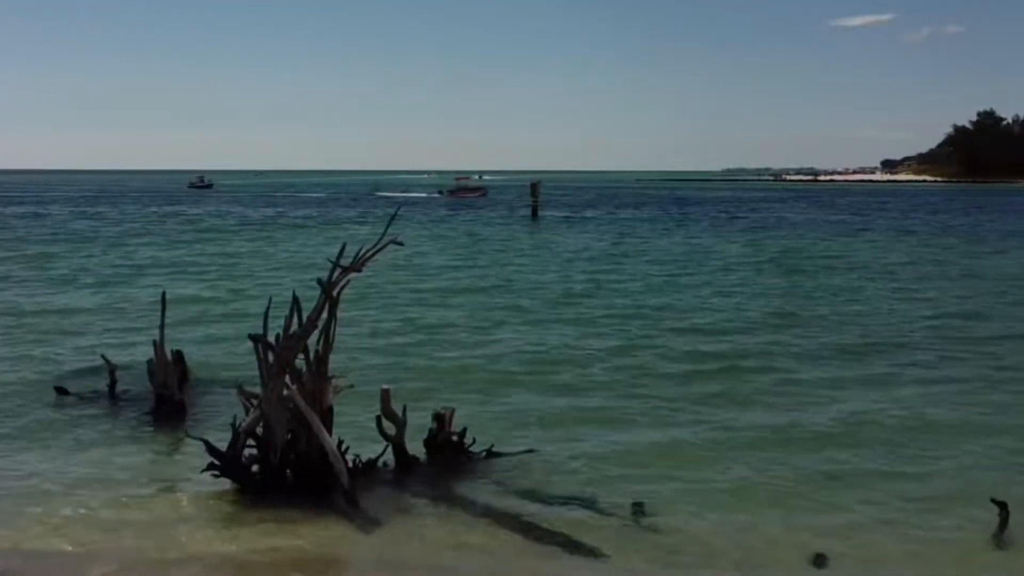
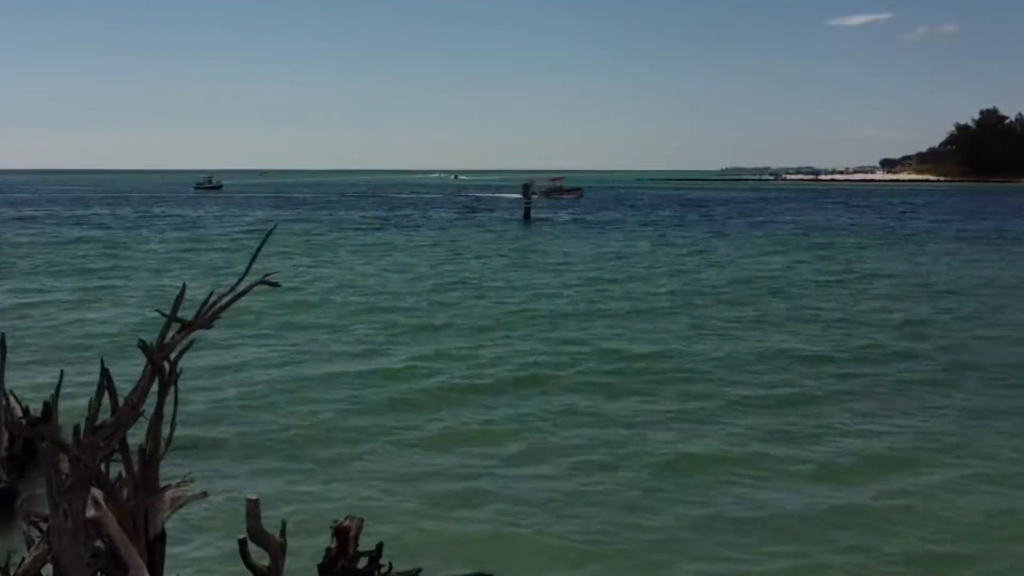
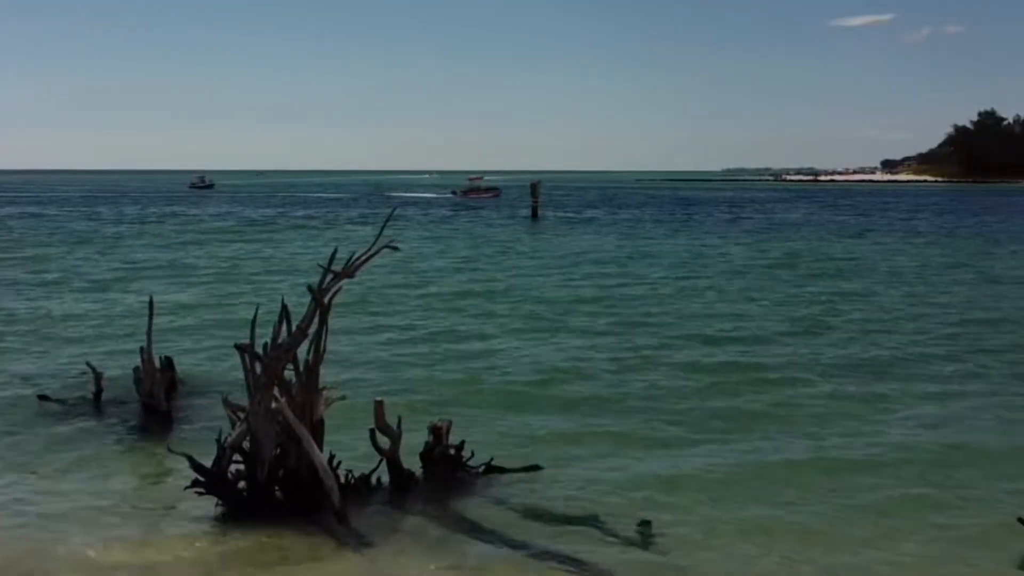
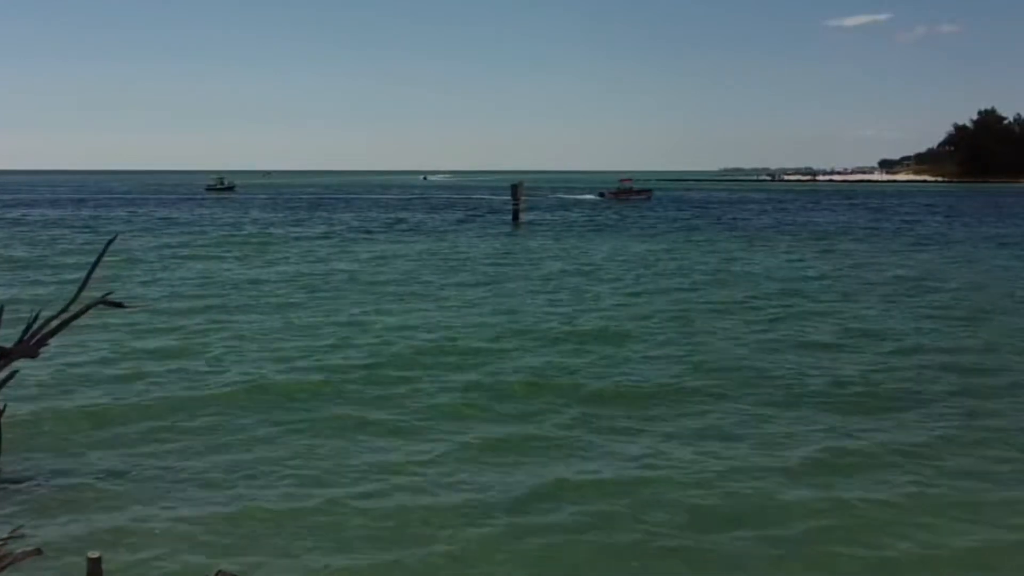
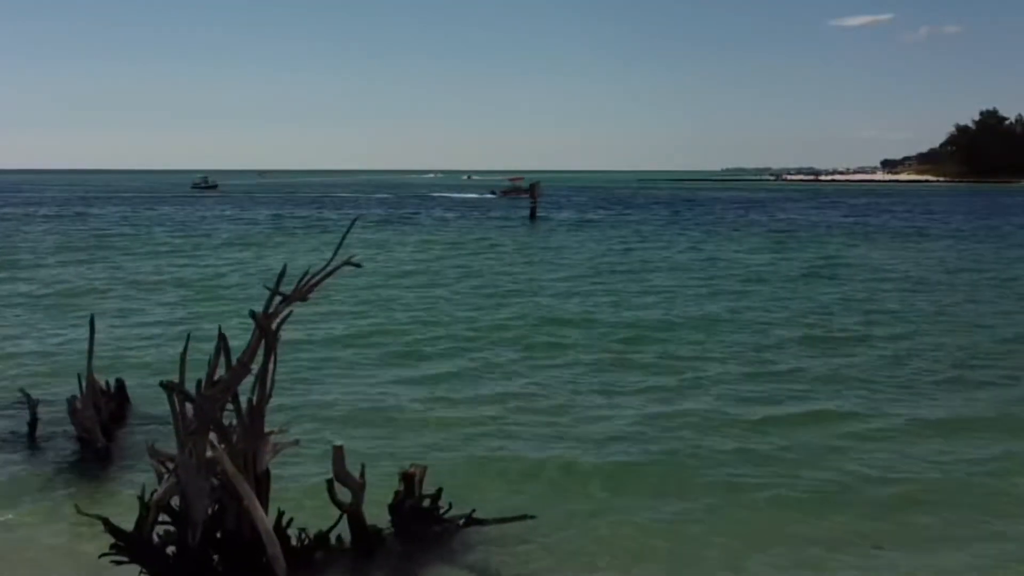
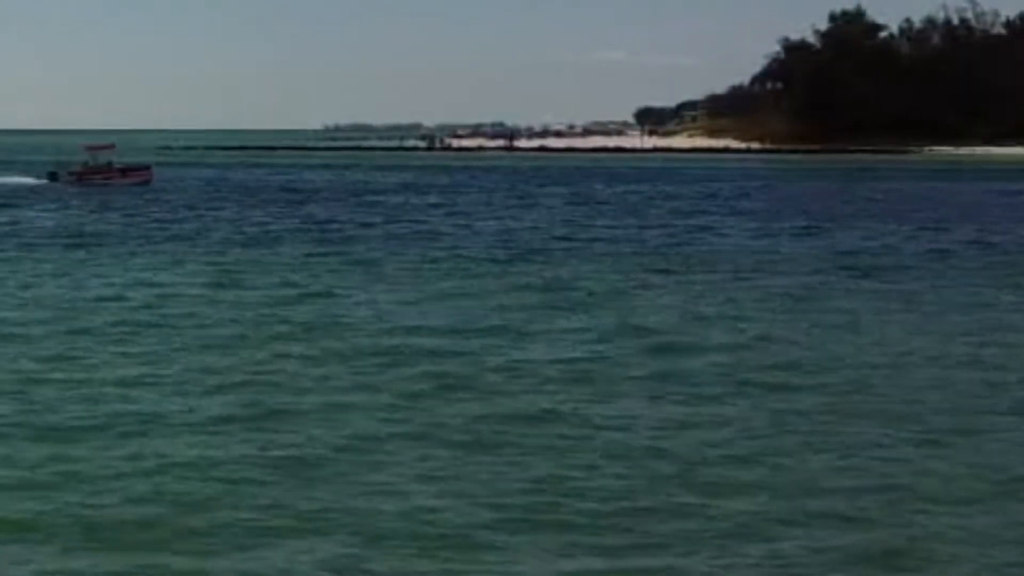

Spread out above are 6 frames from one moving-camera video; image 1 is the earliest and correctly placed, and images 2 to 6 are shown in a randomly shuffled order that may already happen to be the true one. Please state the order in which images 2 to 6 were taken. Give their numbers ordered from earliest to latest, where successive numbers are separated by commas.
3, 5, 2, 4, 6
